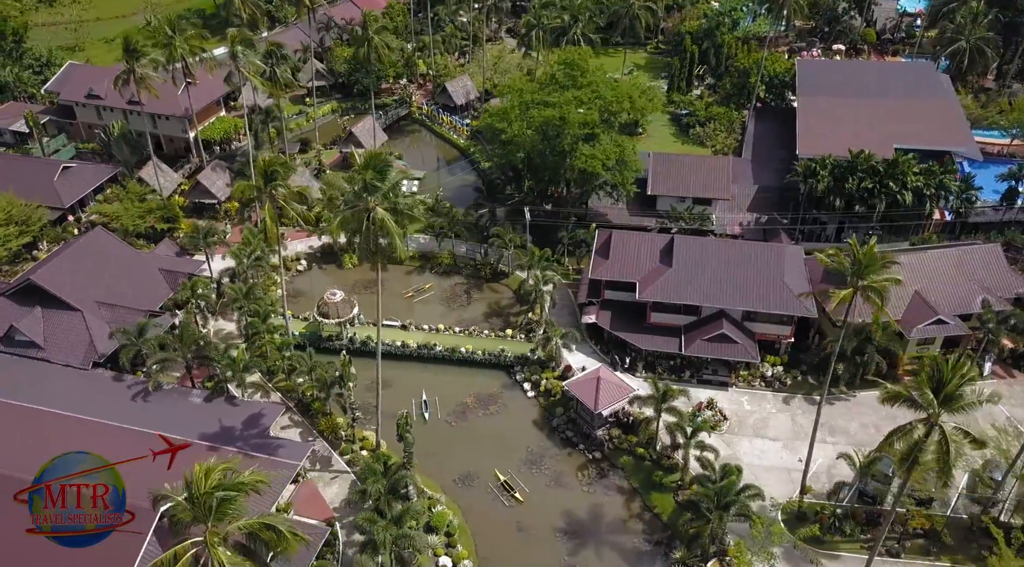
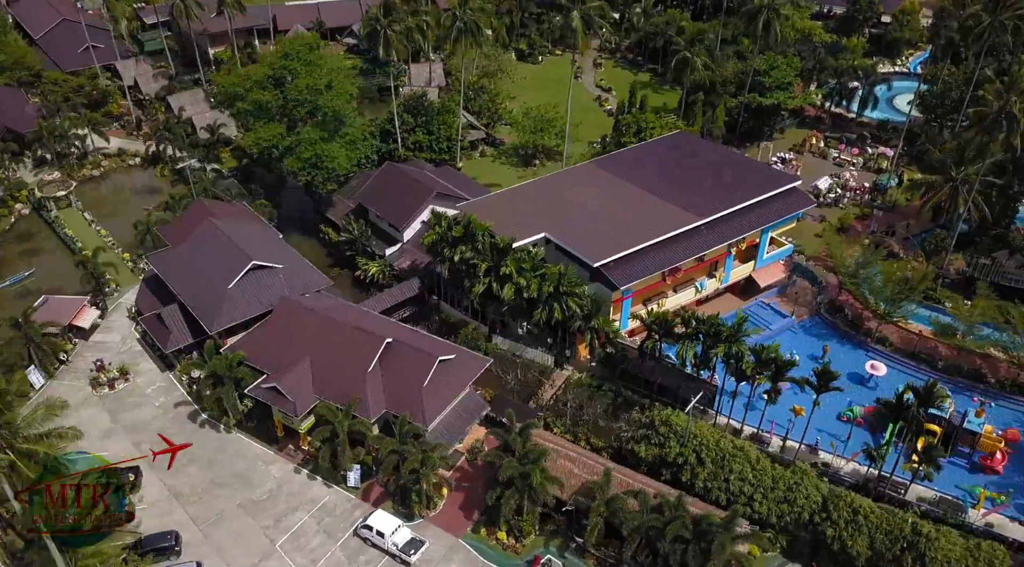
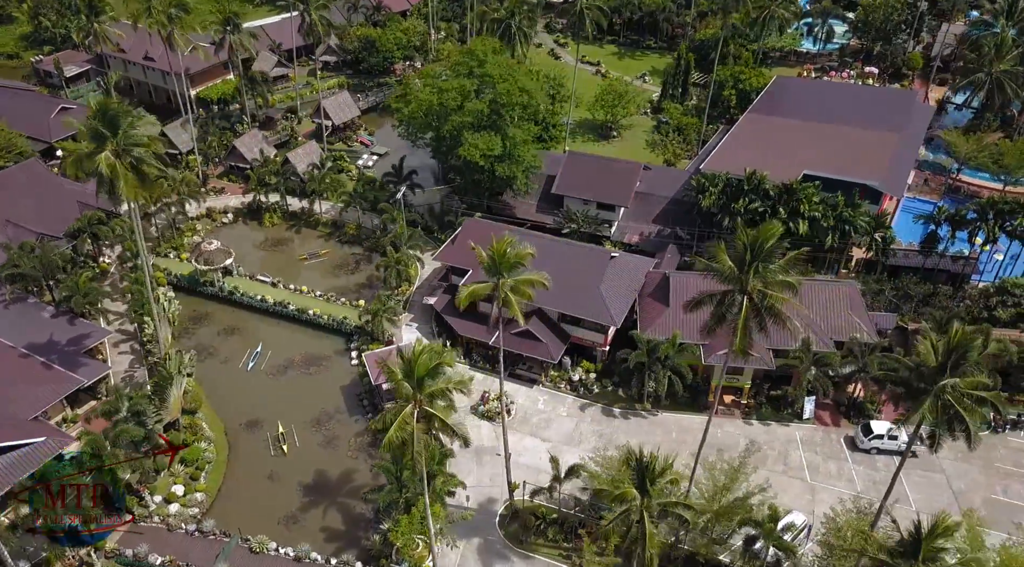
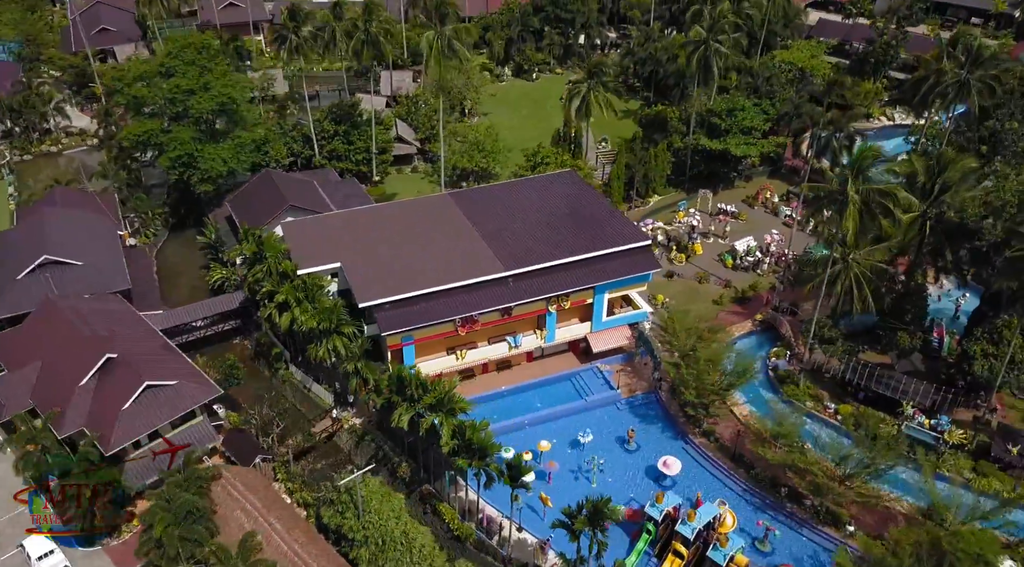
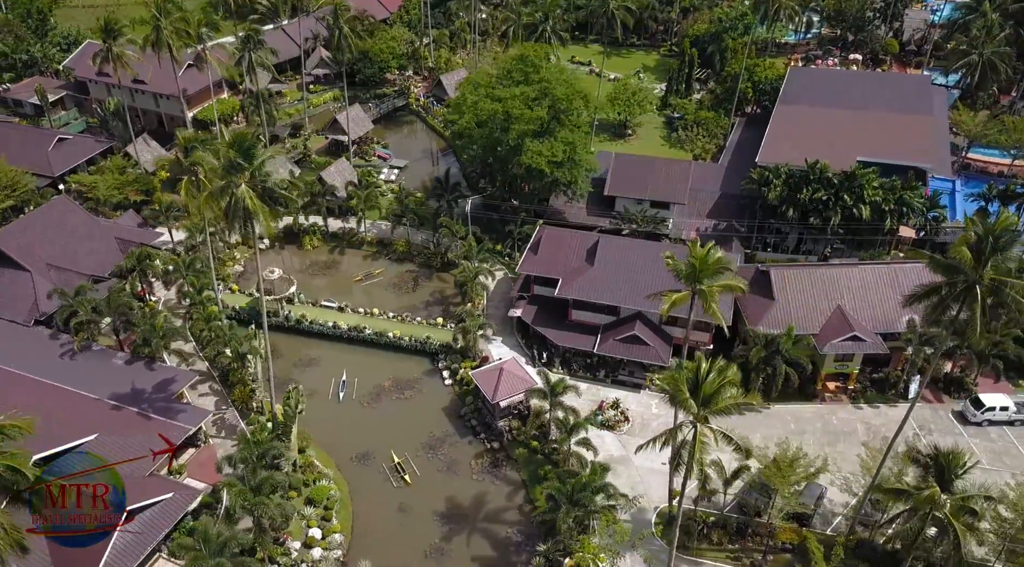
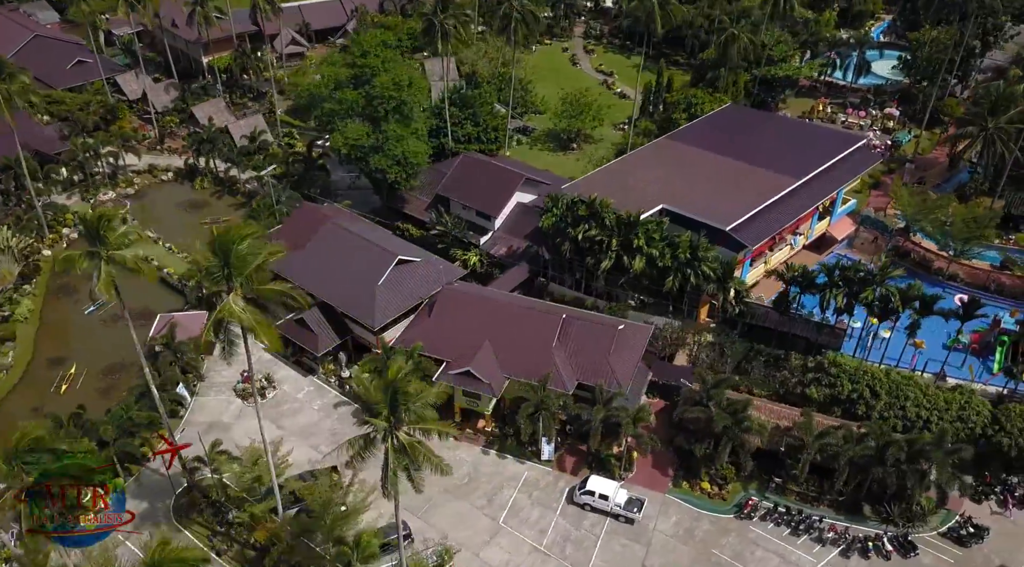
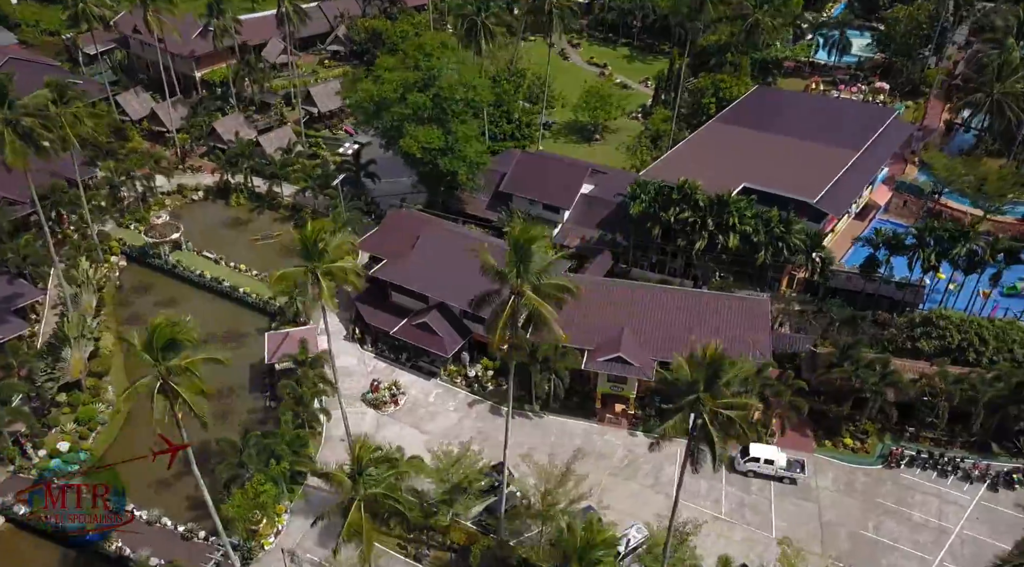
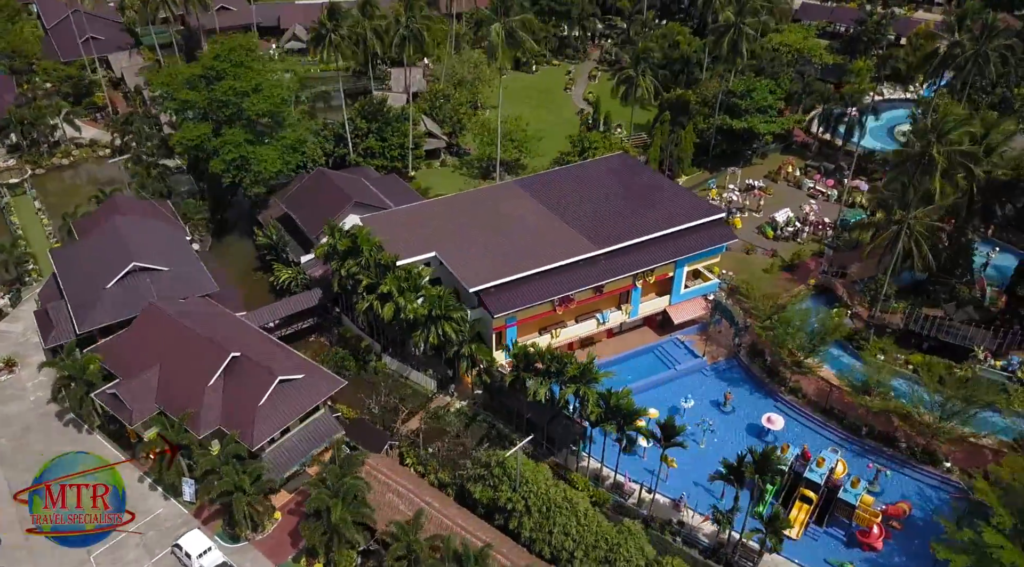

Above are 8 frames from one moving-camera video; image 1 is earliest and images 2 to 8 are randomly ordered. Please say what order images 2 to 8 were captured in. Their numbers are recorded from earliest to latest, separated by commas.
5, 3, 7, 6, 2, 8, 4
